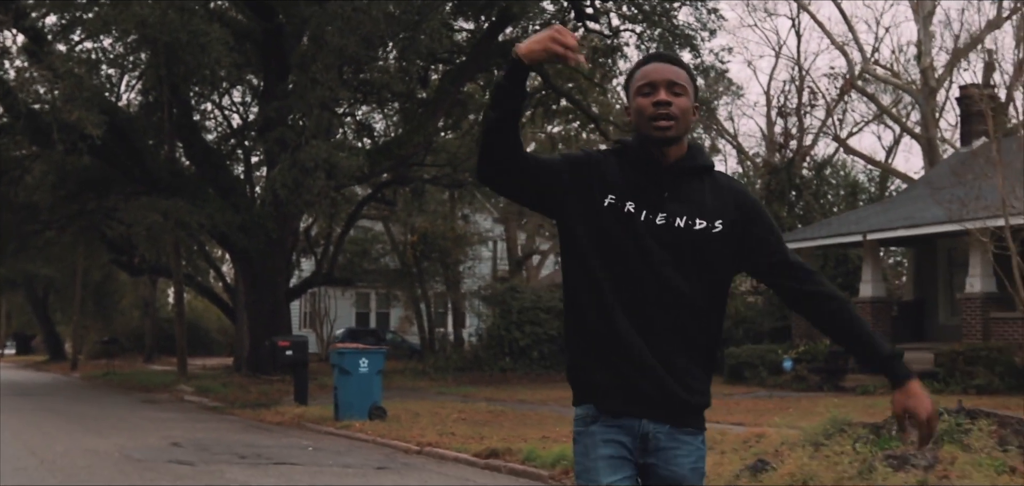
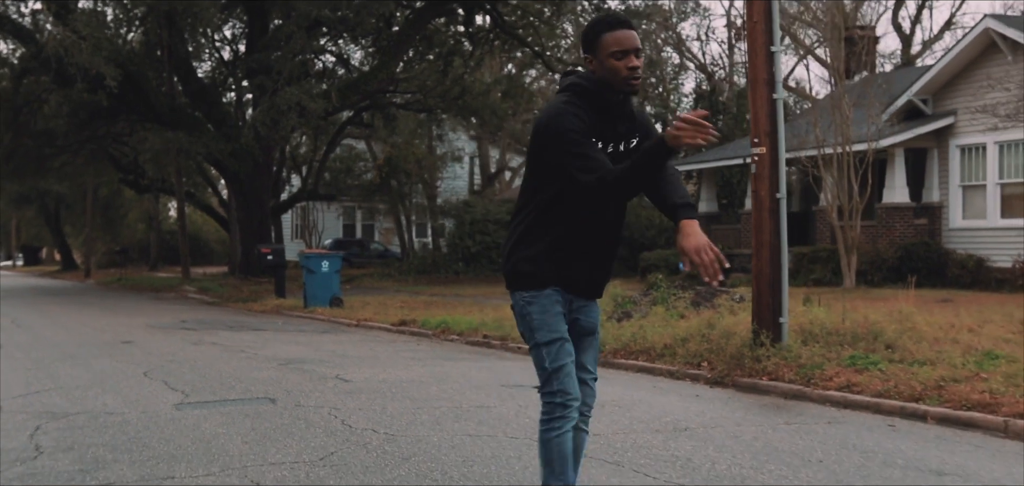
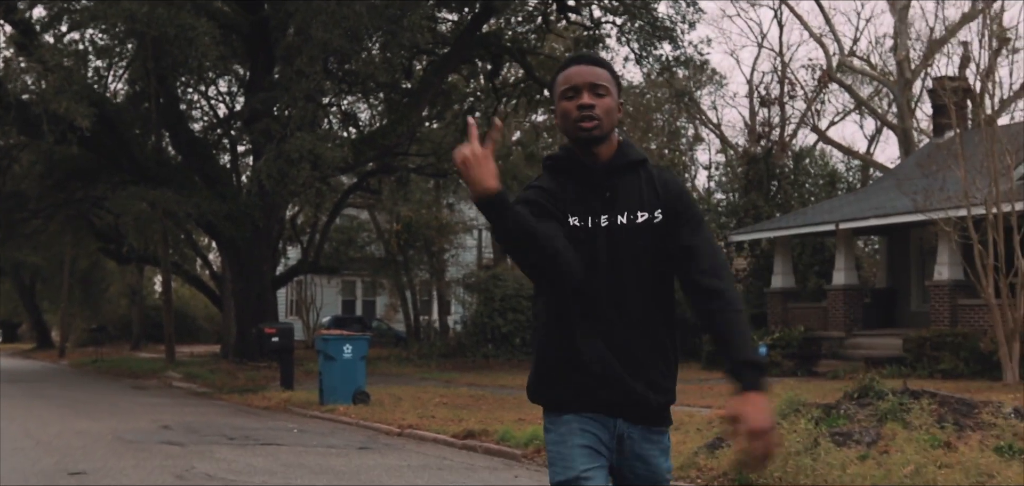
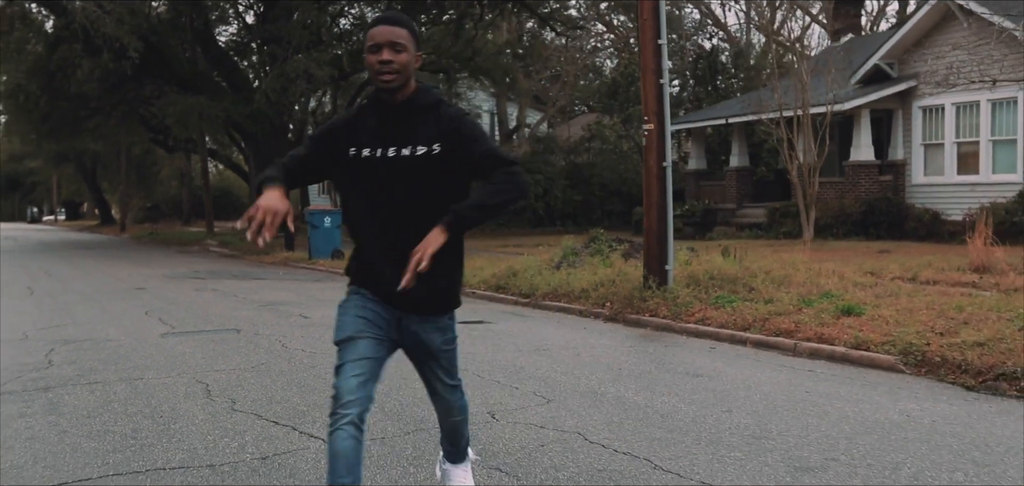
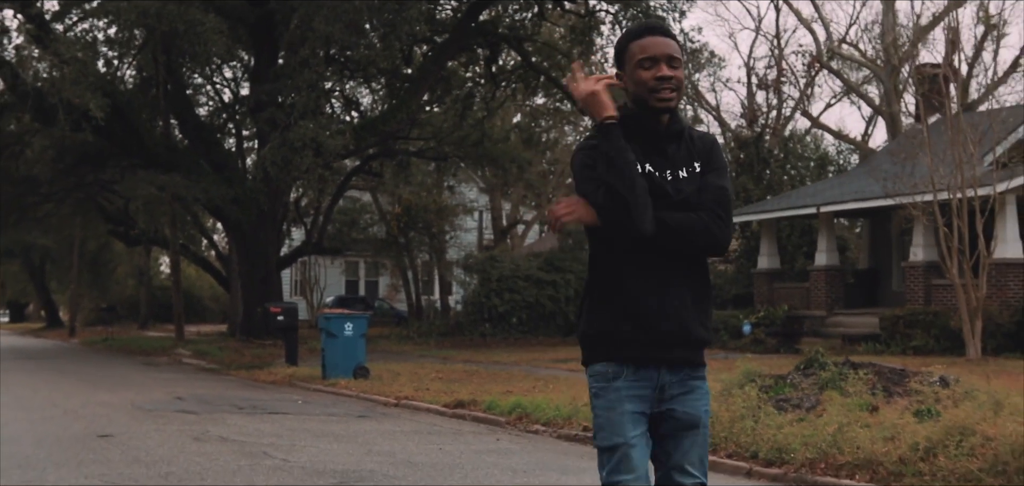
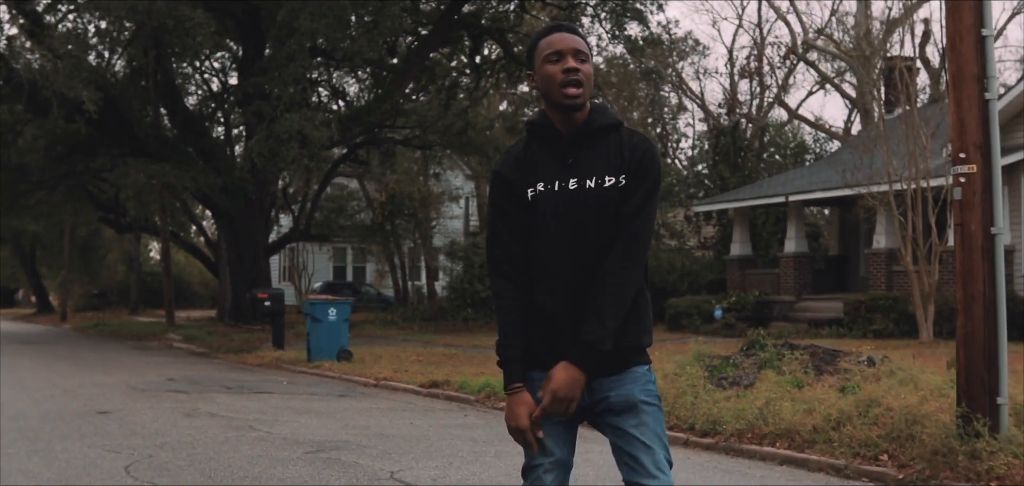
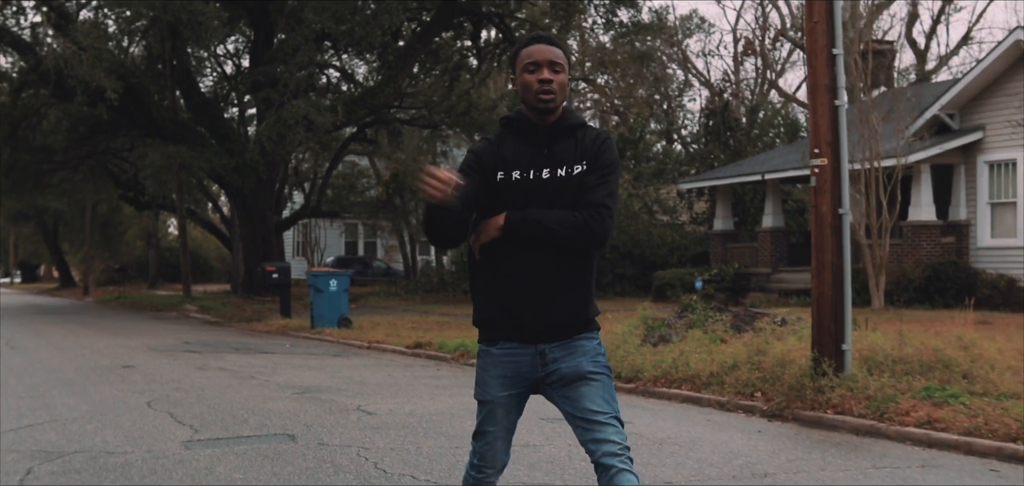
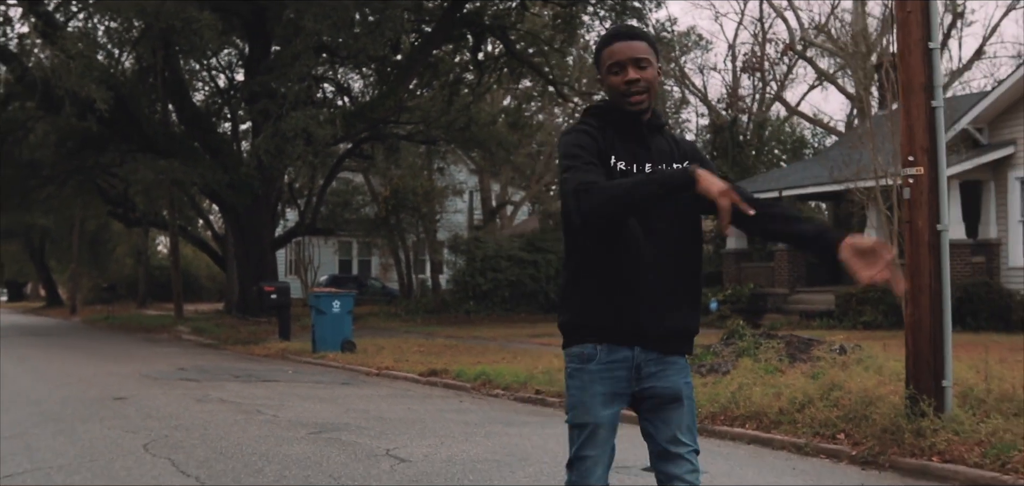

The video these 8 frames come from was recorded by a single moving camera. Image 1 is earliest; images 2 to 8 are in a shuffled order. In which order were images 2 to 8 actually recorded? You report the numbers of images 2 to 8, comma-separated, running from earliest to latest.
3, 5, 6, 8, 7, 2, 4
